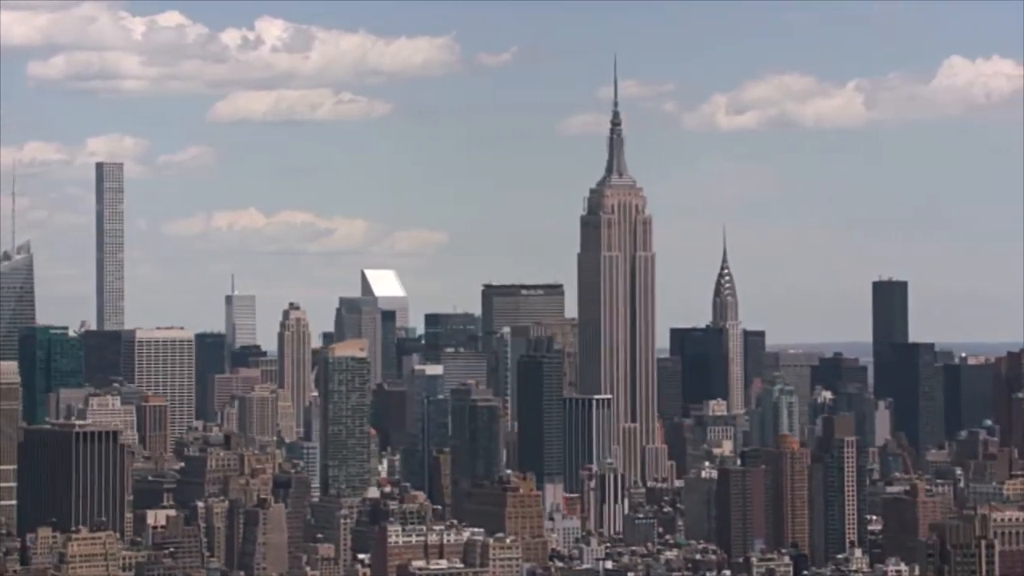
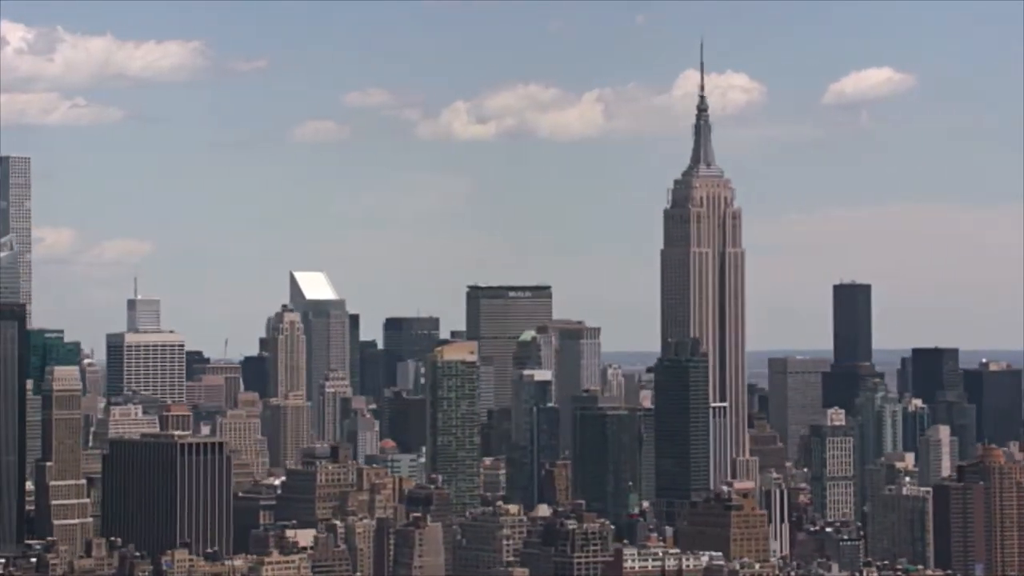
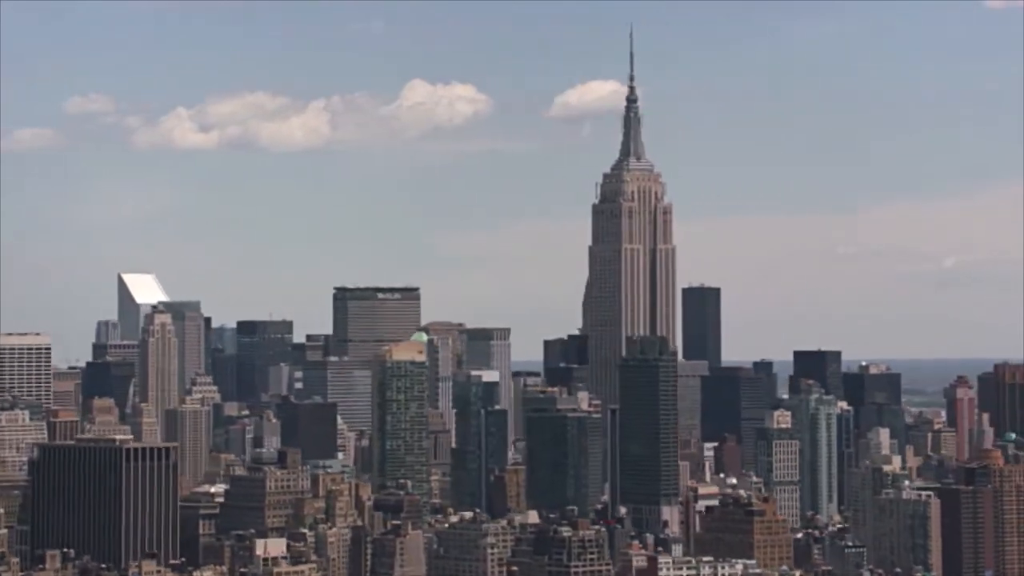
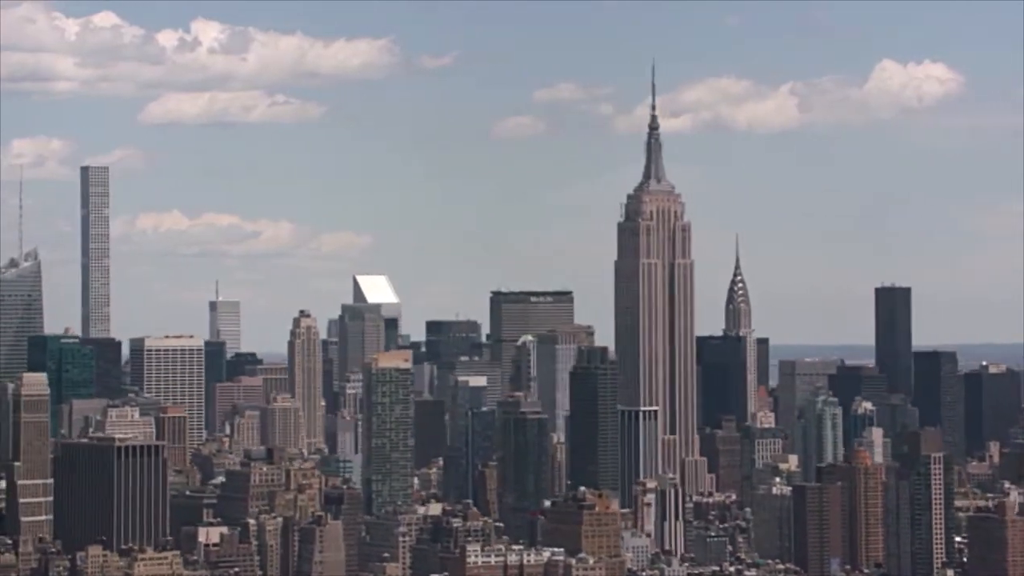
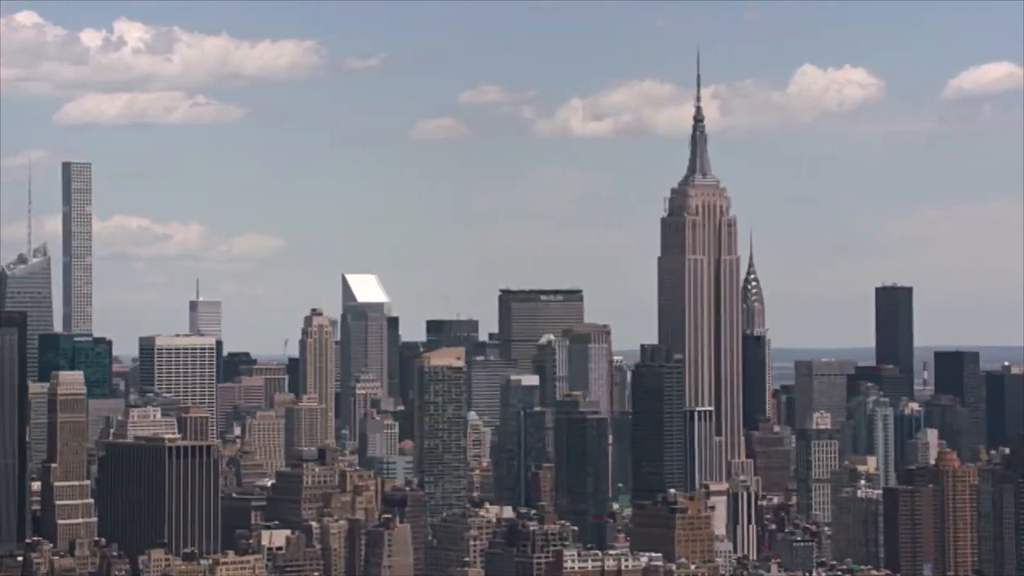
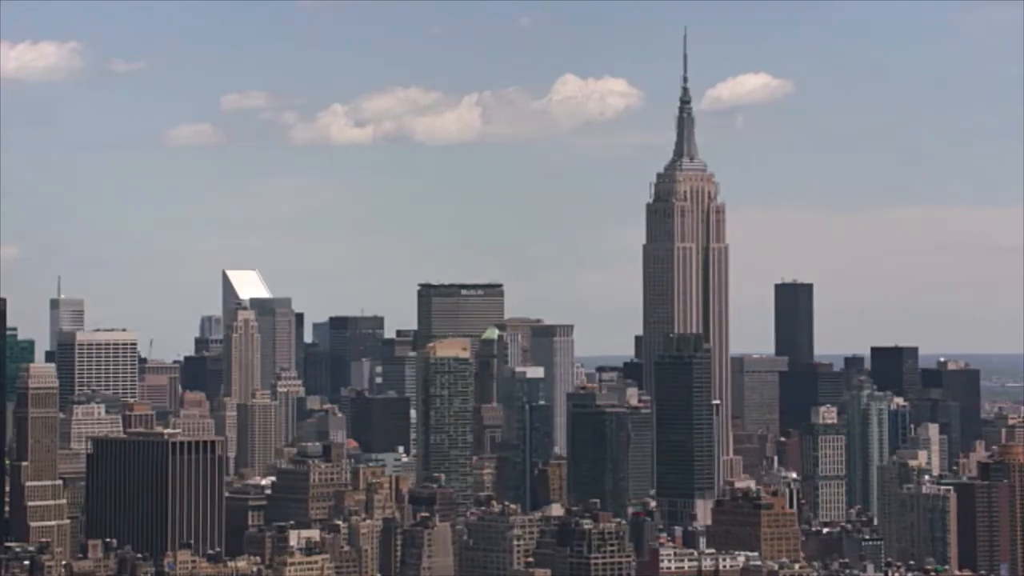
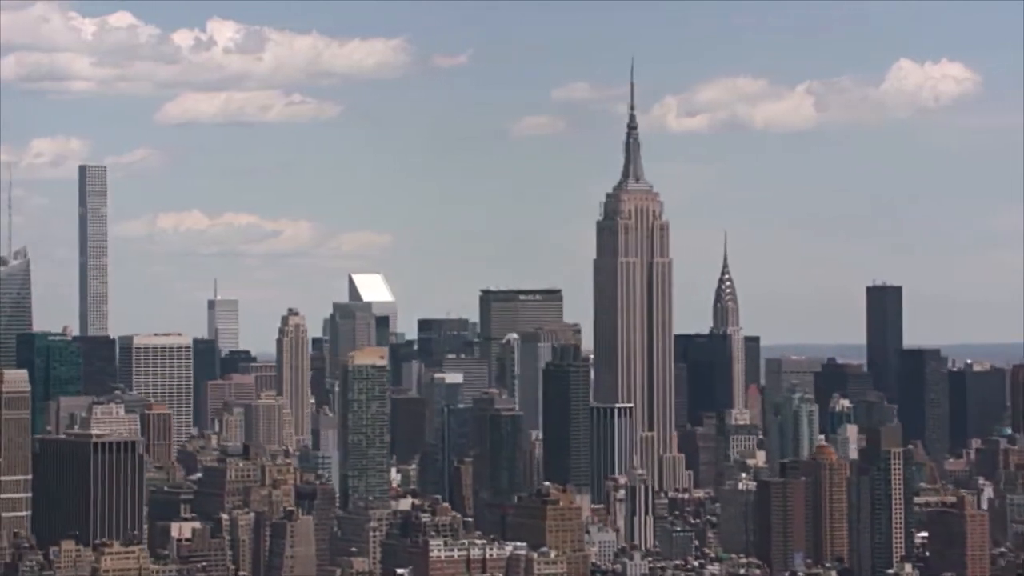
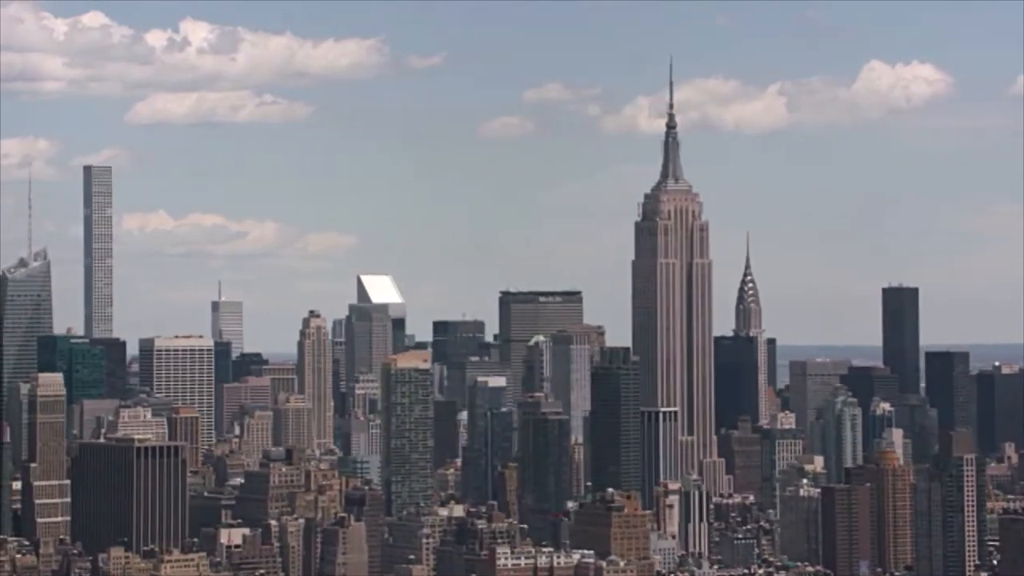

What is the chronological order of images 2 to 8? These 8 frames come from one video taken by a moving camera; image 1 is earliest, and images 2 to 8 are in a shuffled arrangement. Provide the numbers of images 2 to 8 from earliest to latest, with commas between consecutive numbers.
7, 4, 8, 5, 2, 6, 3
